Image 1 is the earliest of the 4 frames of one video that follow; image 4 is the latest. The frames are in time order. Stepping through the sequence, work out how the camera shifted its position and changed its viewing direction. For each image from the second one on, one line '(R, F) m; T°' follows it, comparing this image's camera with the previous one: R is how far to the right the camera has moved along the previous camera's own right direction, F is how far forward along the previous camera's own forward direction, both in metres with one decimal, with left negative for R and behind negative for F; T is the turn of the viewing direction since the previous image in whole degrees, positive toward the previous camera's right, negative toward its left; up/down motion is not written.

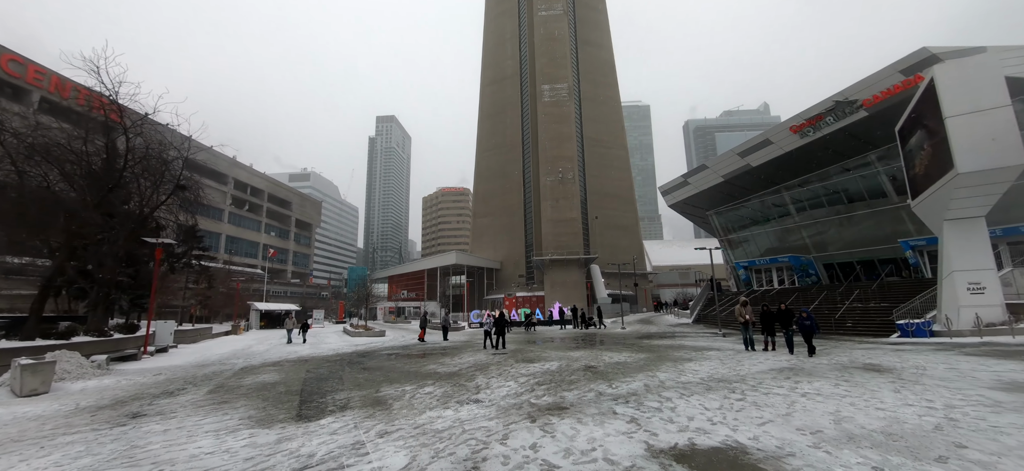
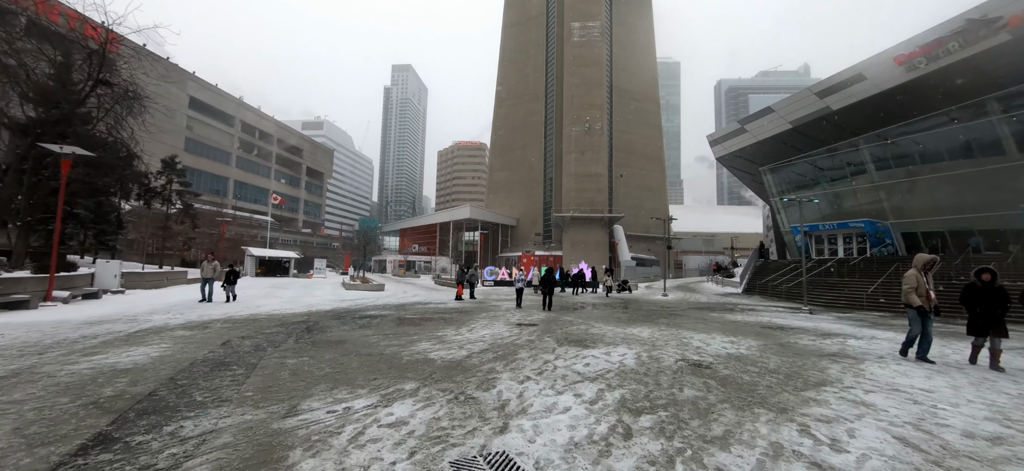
(-0.5, +4.0) m; -2°
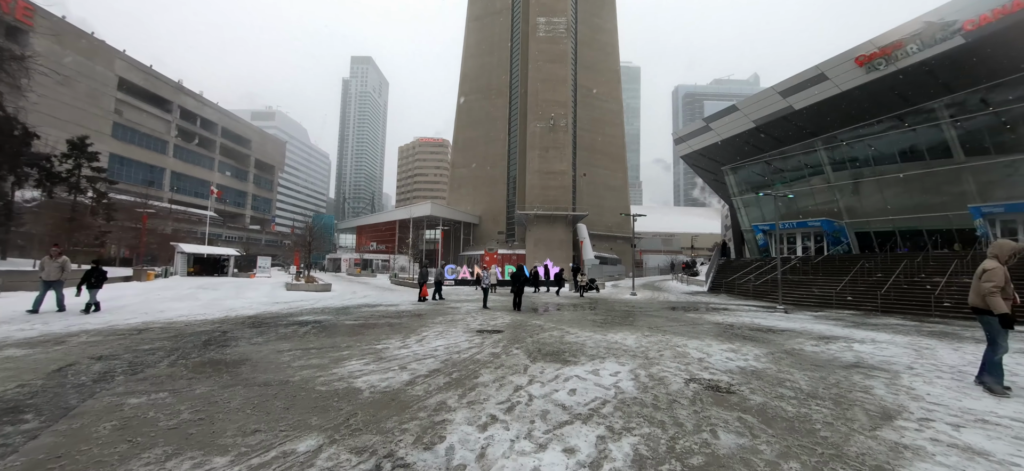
(0.0, +1.4) m; +5°
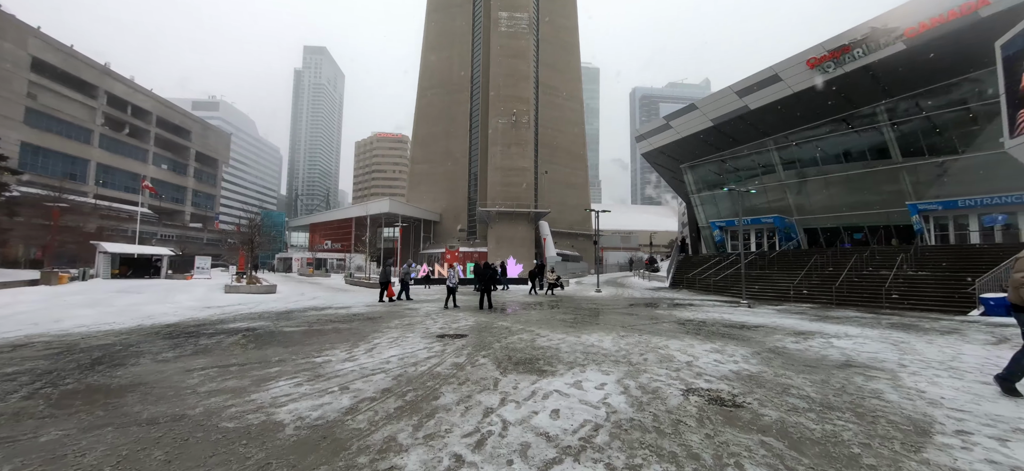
(0.0, +0.7) m; +5°
